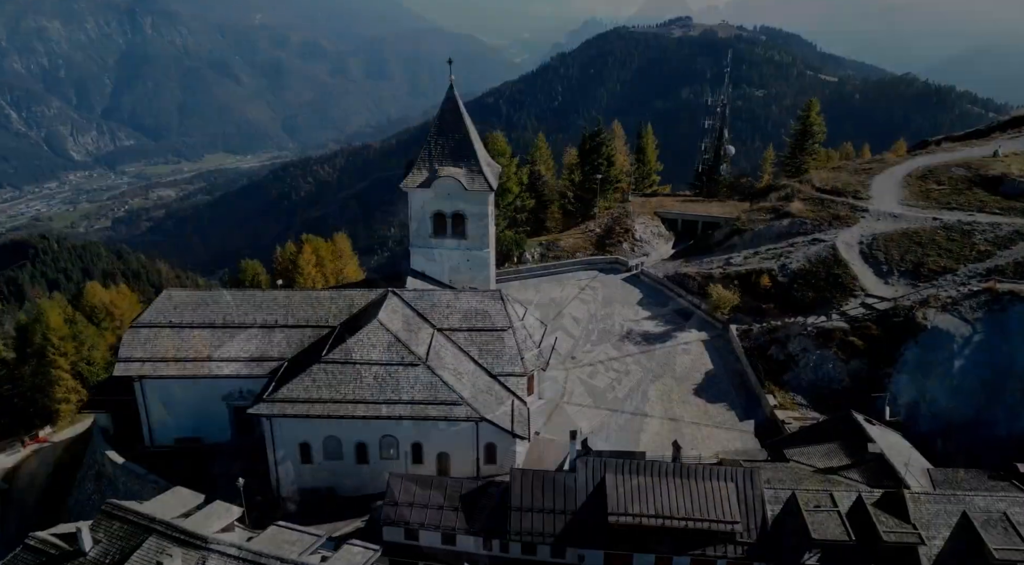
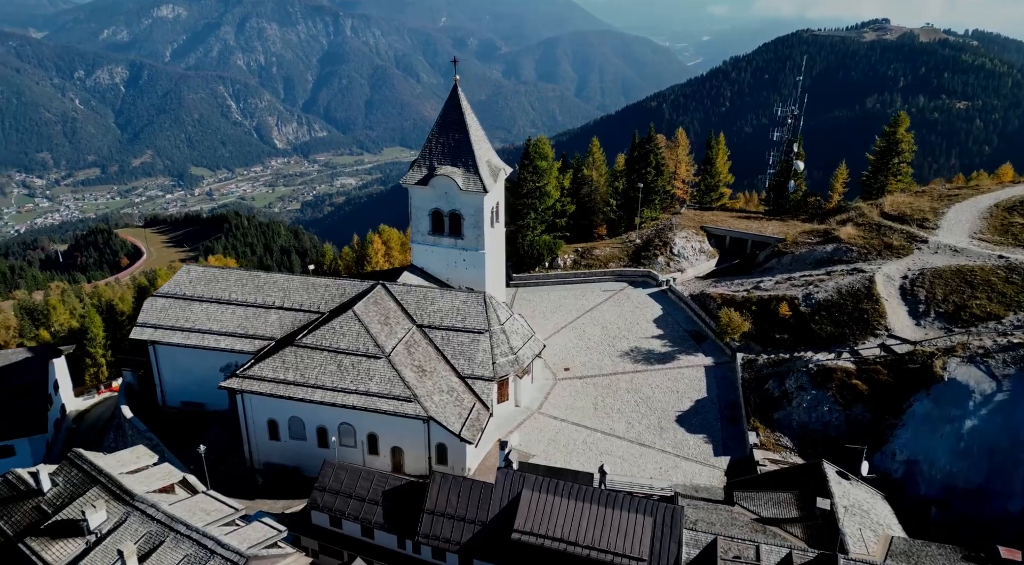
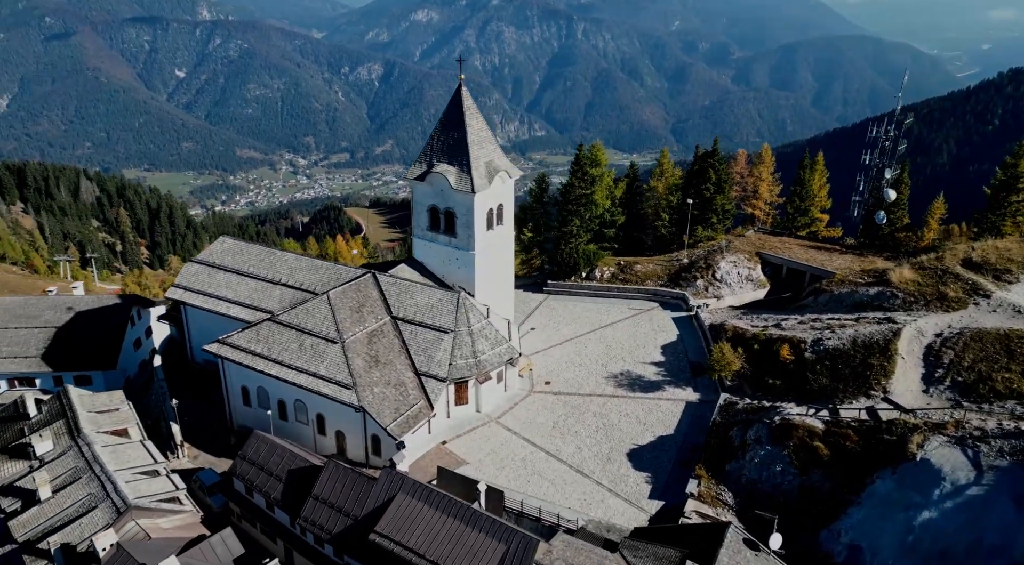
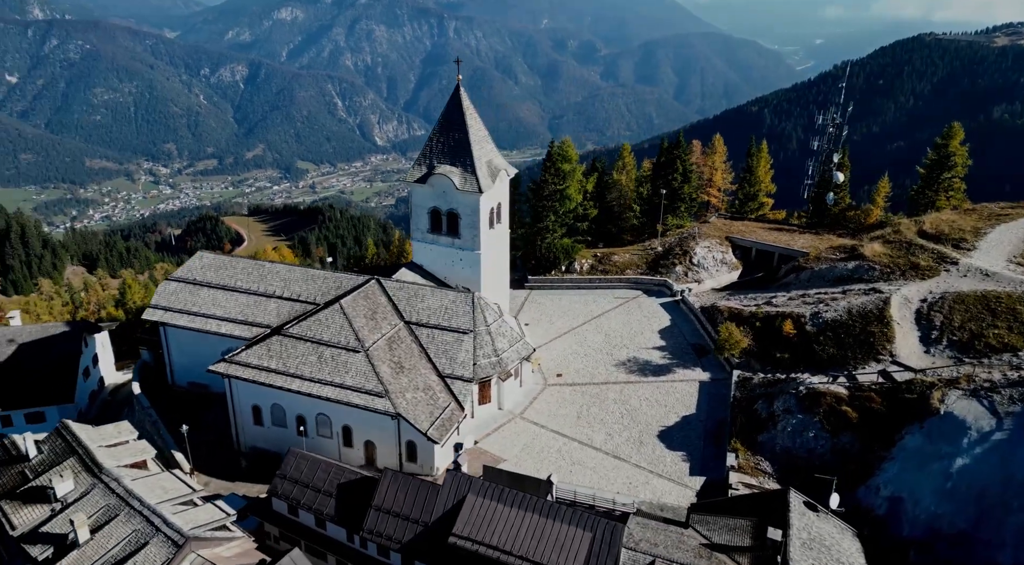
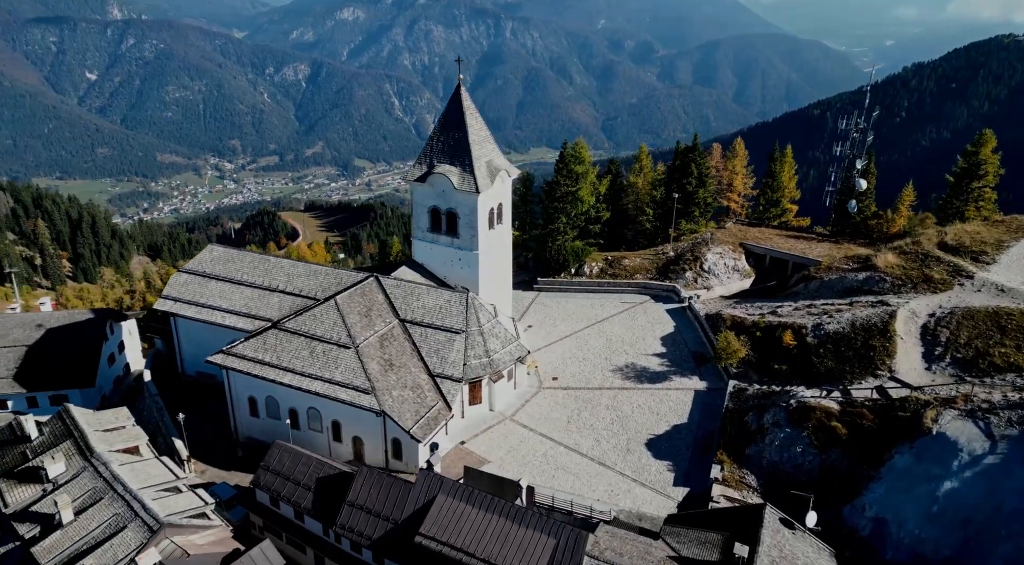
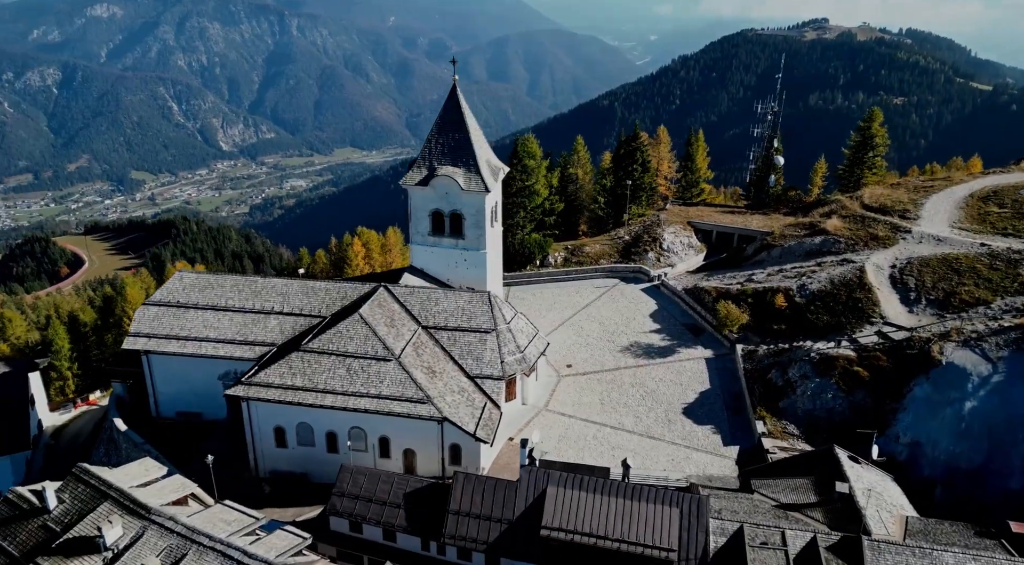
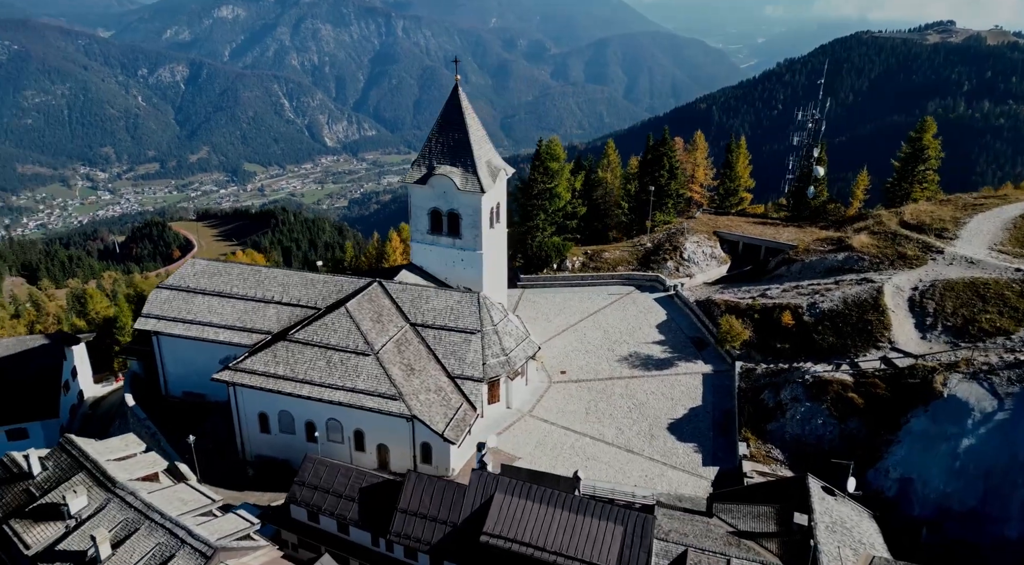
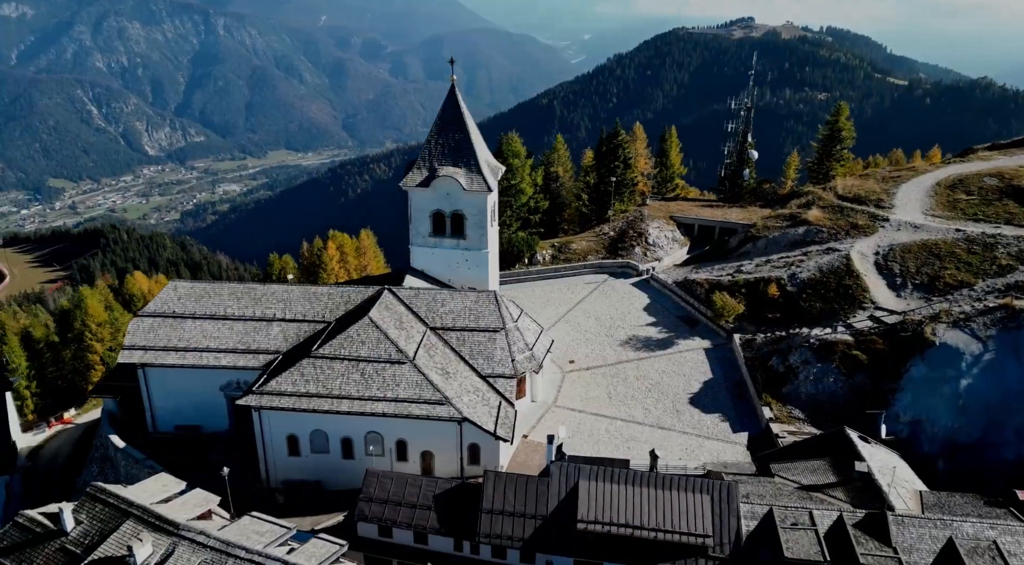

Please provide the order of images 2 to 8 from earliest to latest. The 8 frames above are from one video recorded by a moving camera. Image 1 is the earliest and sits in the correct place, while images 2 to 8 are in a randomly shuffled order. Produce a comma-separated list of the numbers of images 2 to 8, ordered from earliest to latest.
8, 6, 2, 7, 4, 5, 3
